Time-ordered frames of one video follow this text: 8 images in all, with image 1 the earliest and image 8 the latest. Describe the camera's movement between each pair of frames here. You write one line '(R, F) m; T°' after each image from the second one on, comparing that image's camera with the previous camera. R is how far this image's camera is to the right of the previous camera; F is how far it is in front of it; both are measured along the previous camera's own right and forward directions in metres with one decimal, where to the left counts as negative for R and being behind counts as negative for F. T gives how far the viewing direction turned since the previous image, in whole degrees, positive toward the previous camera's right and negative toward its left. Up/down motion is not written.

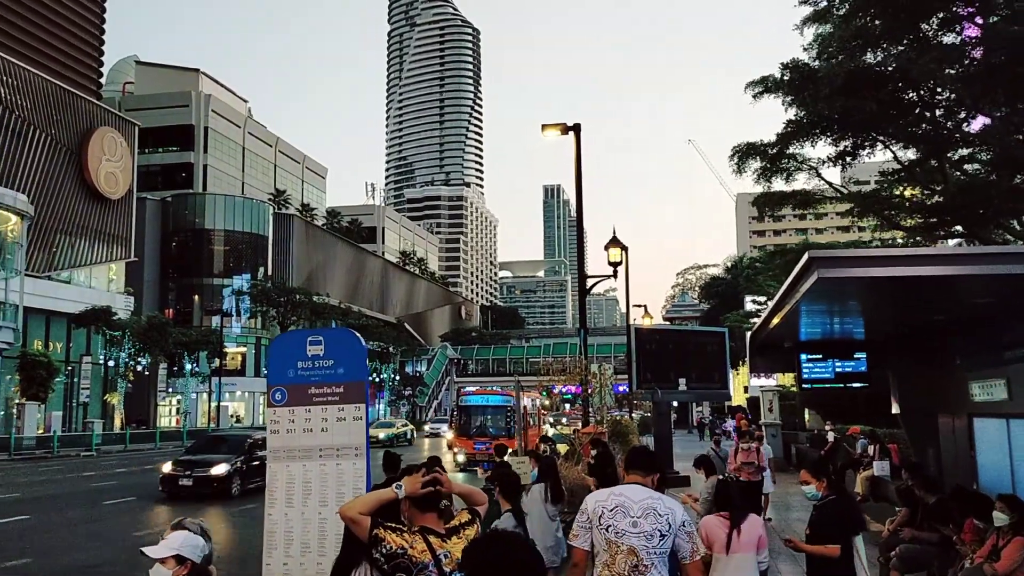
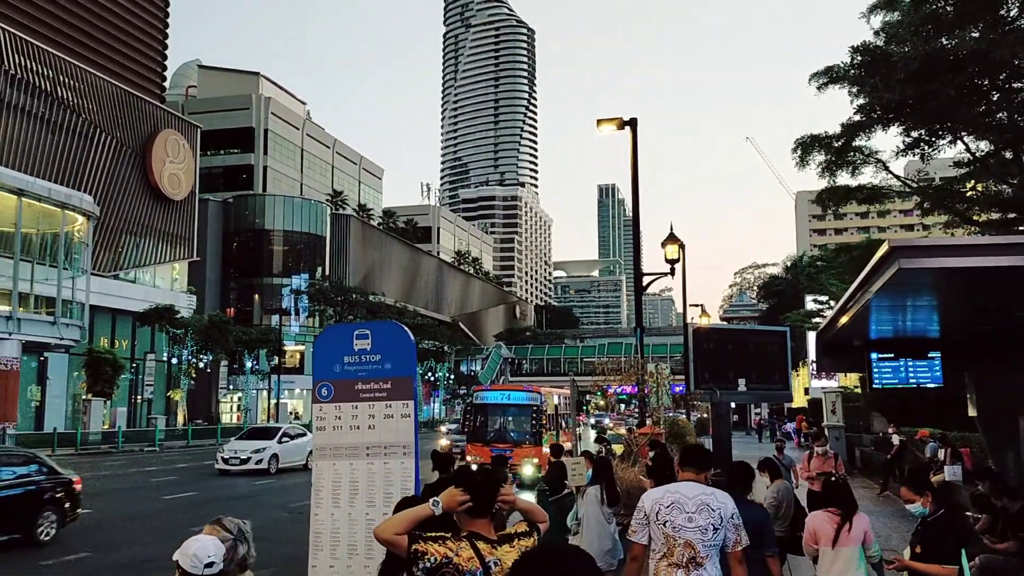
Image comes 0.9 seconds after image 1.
(0.0, +0.3) m; -4°
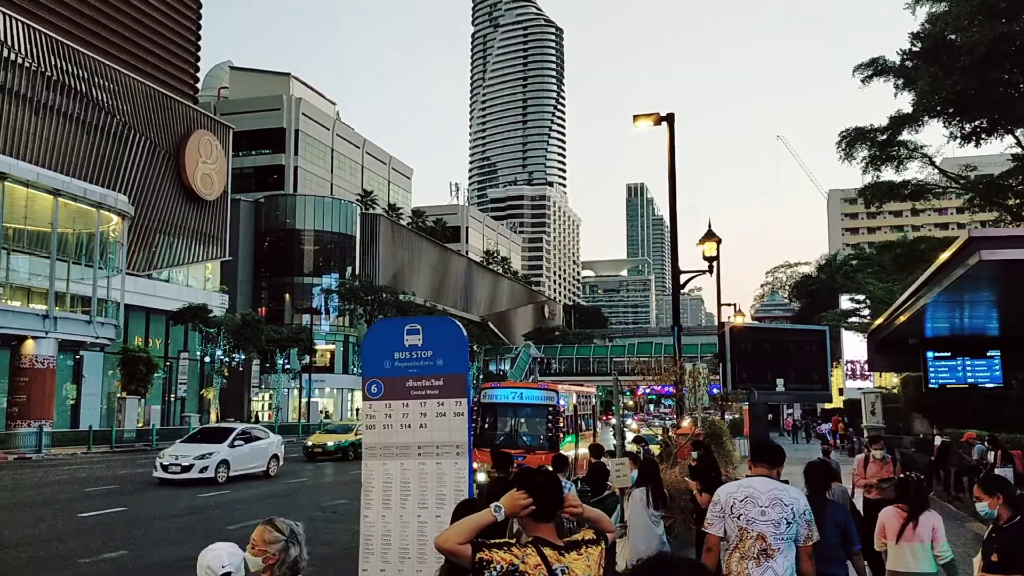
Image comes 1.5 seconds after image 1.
(-0.2, +0.2) m; -2°
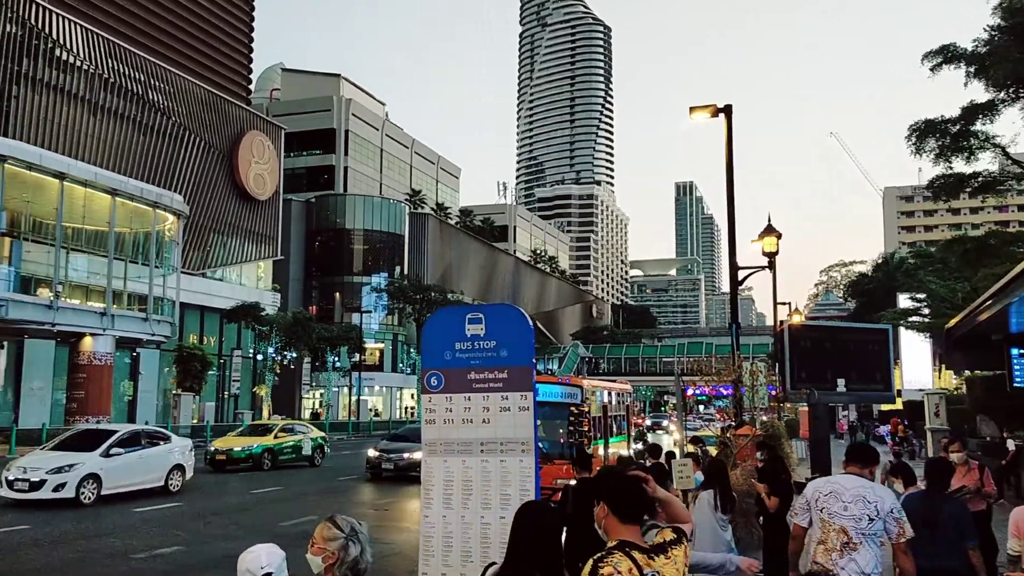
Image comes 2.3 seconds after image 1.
(-0.1, +0.3) m; -3°
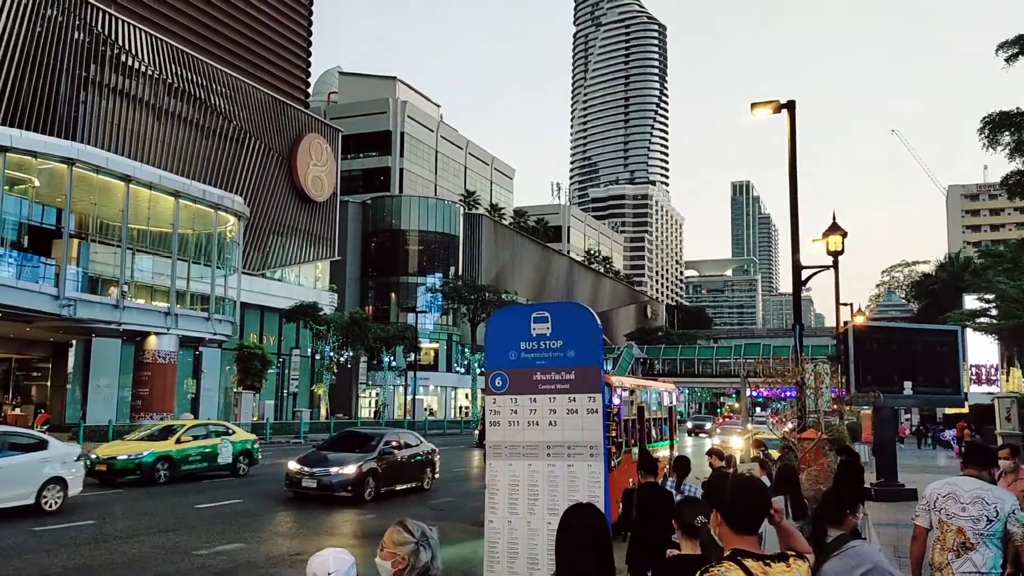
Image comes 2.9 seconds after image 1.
(-0.1, +0.1) m; -4°
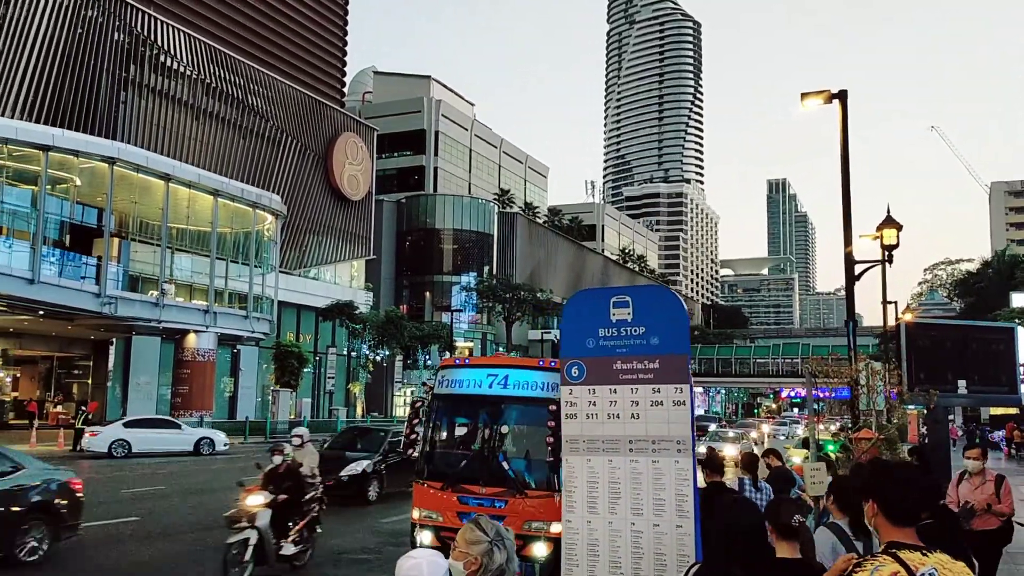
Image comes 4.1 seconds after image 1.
(-0.2, +0.4) m; -2°
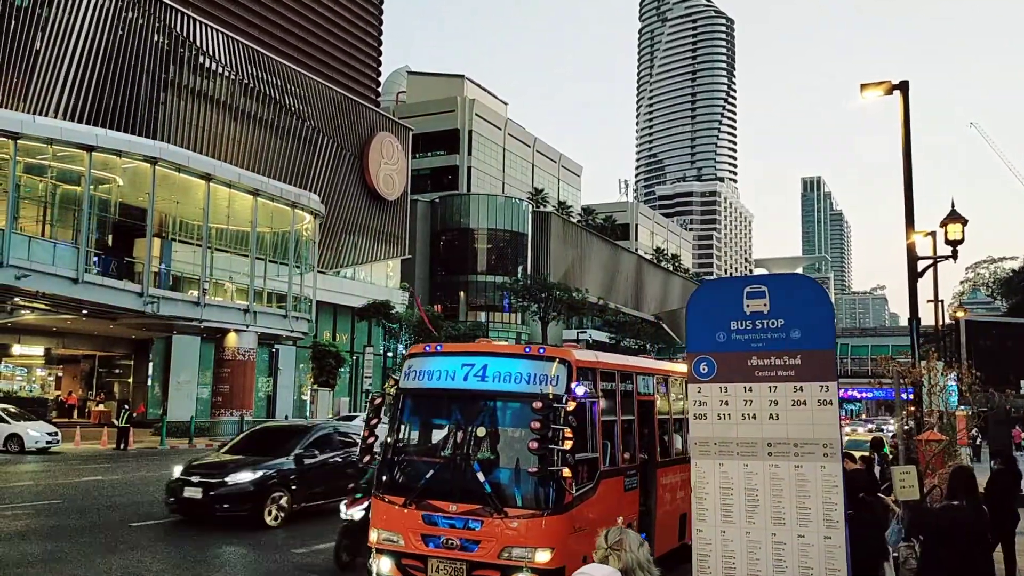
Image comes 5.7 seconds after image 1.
(-0.4, +0.3) m; -2°
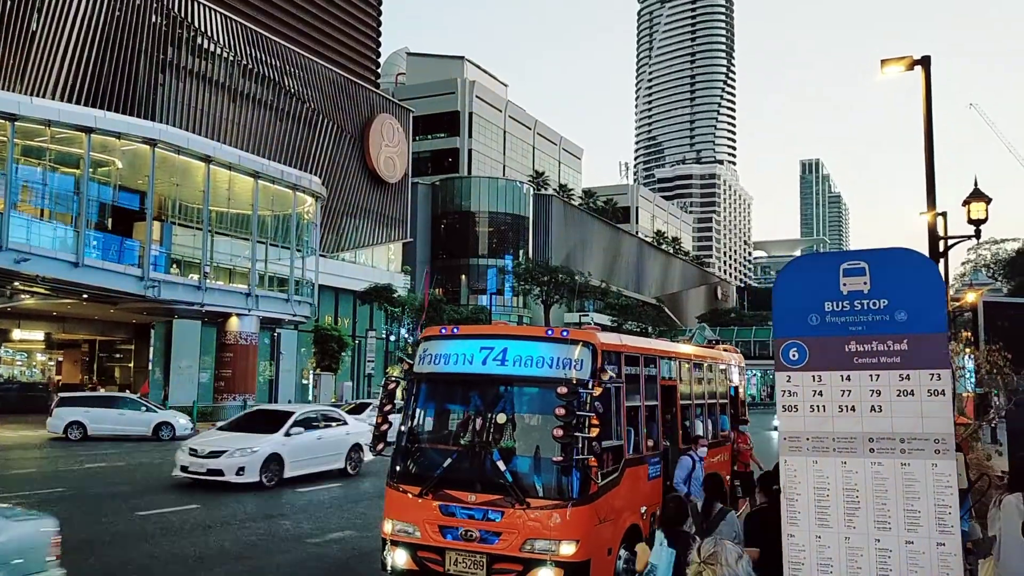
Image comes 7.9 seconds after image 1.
(-0.3, +0.4) m; 0°
